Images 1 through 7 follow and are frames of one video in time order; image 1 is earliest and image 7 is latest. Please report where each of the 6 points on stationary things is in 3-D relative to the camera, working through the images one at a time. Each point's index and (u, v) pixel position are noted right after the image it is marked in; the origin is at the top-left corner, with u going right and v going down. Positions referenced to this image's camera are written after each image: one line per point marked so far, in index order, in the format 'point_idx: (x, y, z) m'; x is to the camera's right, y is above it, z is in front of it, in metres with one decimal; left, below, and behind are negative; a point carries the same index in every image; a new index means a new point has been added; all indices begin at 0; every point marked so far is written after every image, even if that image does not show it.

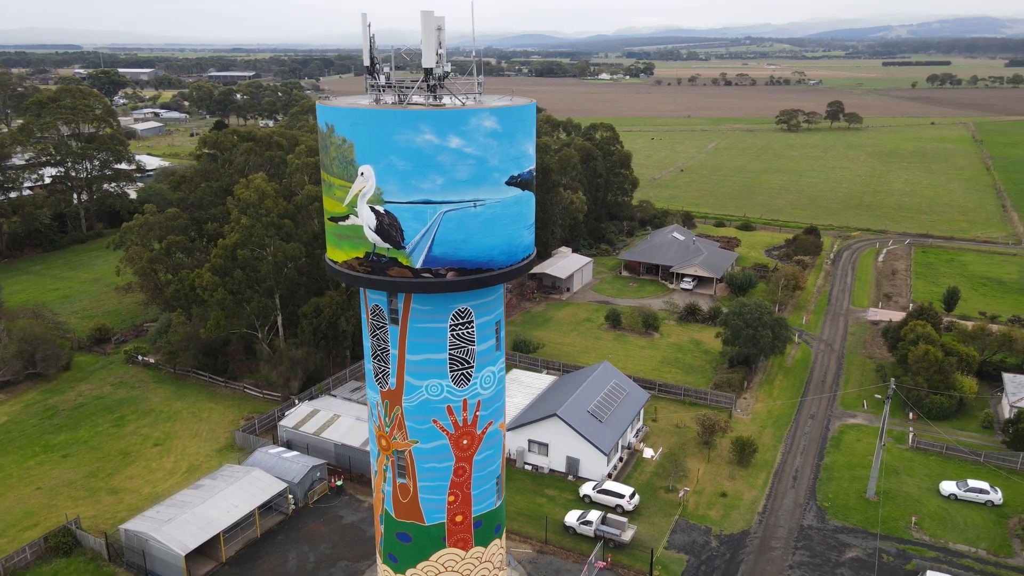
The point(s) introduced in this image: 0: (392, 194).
0: (-2.6, +2.1, +16.2) m
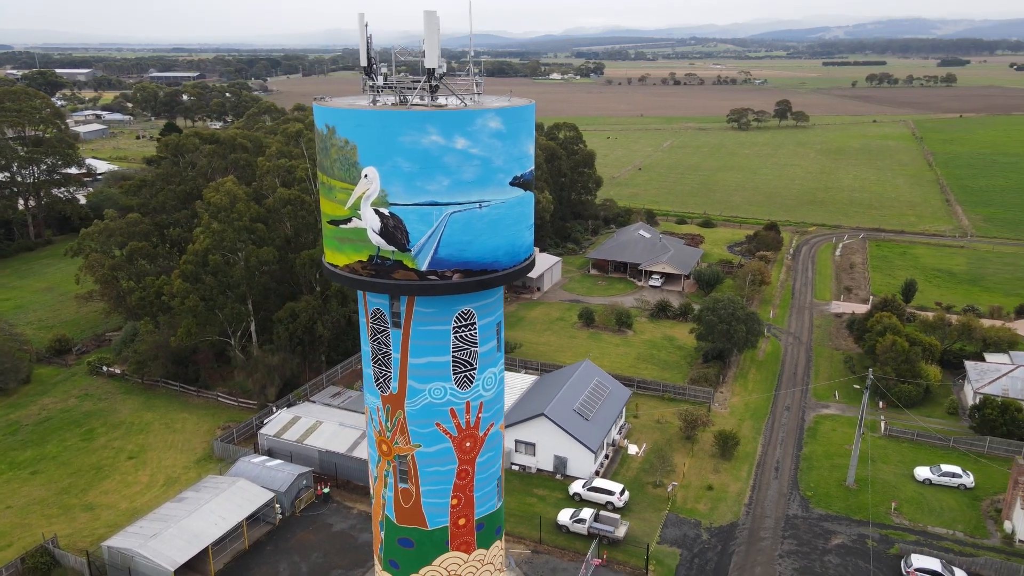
0: (-2.5, +2.0, +16.0) m
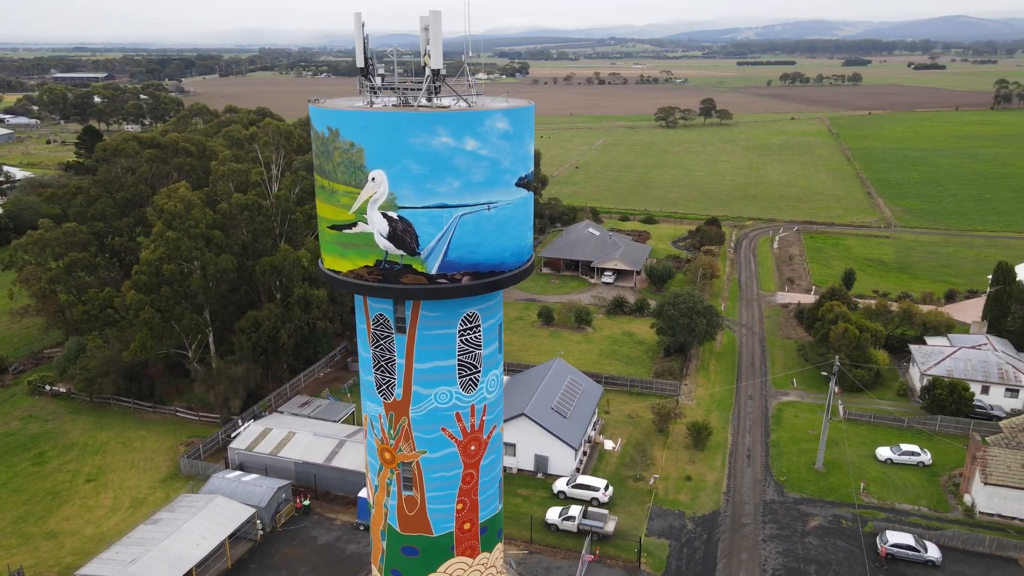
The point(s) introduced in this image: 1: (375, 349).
0: (-2.3, +1.9, +15.7) m
1: (-3.4, -1.5, +18.1) m
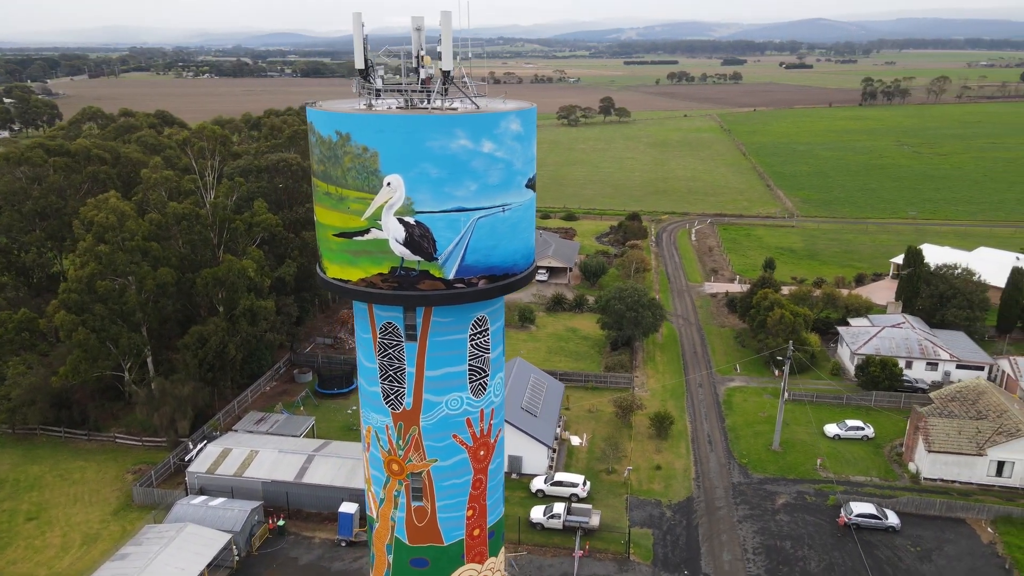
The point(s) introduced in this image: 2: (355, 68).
0: (-1.8, +1.8, +15.4) m
1: (-3.2, -1.7, +17.6) m
2: (-3.6, +5.0, +16.8) m
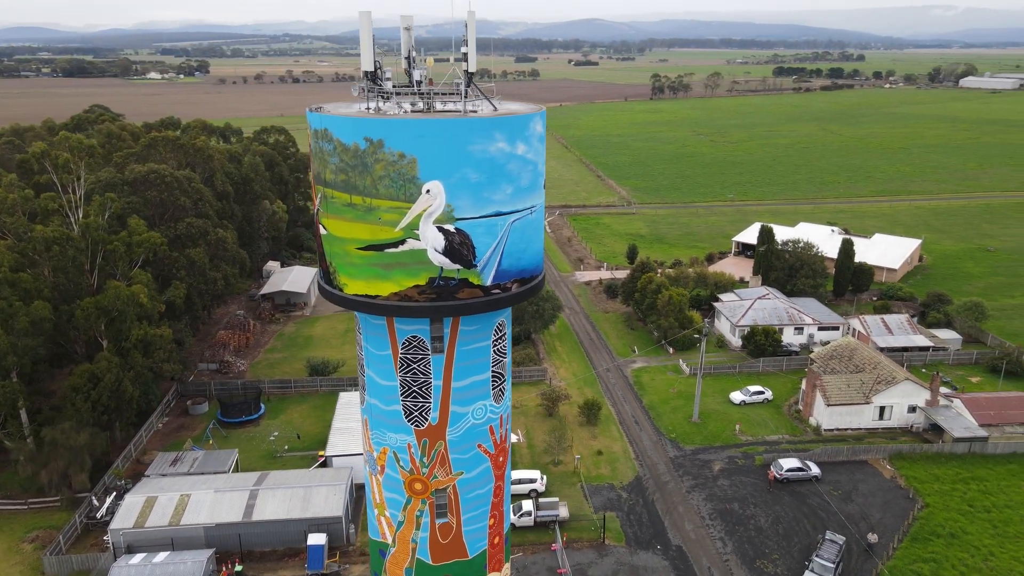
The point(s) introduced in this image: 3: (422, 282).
0: (-1.0, +1.6, +14.9) m
1: (-2.5, -2.0, +16.8) m
2: (-3.2, +4.7, +15.7) m
3: (-1.9, +0.1, +15.2) m
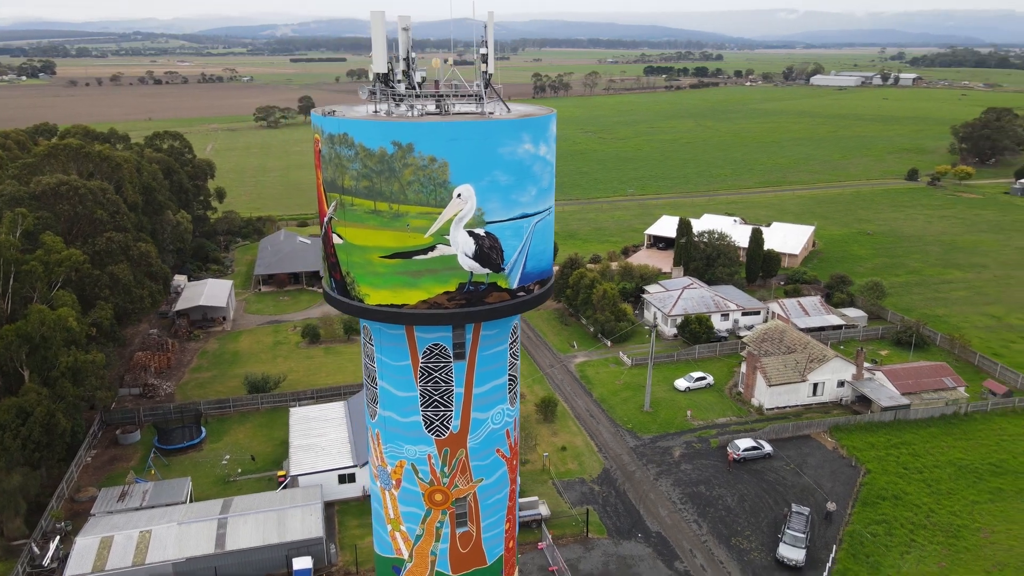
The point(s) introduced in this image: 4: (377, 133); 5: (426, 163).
0: (-0.4, +1.5, +14.7) m
1: (-2.0, -2.1, +16.3) m
2: (-2.9, +4.5, +15.2) m
3: (-1.2, 0.0, +14.8) m
4: (-2.6, +3.0, +14.0) m
5: (-1.7, +2.4, +14.0) m
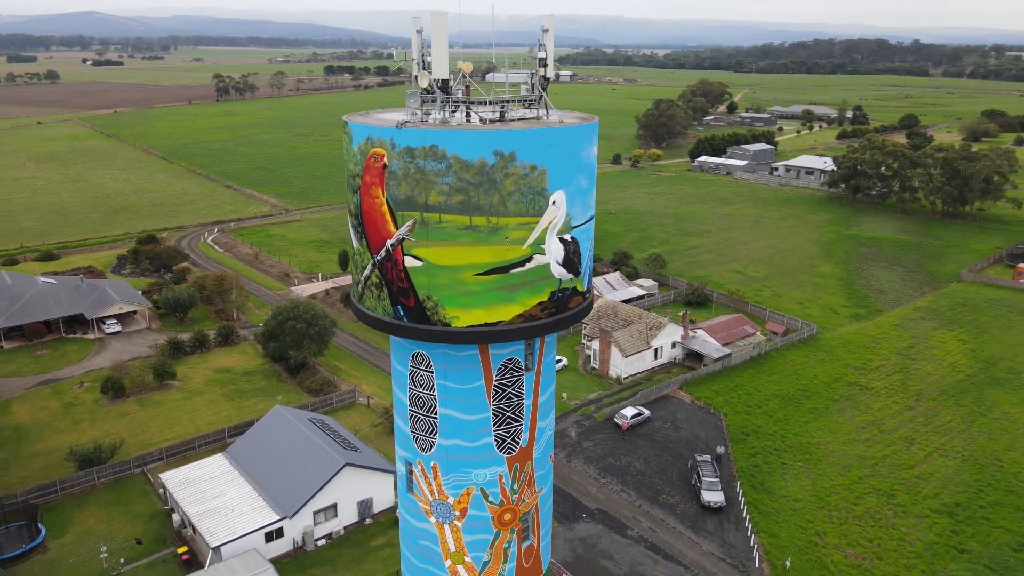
0: (+1.3, +1.4, +14.6) m
1: (-0.4, -2.5, +15.6) m
2: (-1.6, +4.0, +14.0) m
3: (+0.6, -0.2, +14.5) m
4: (-0.6, +2.6, +13.1) m
5: (+0.2, +2.2, +13.5) m
